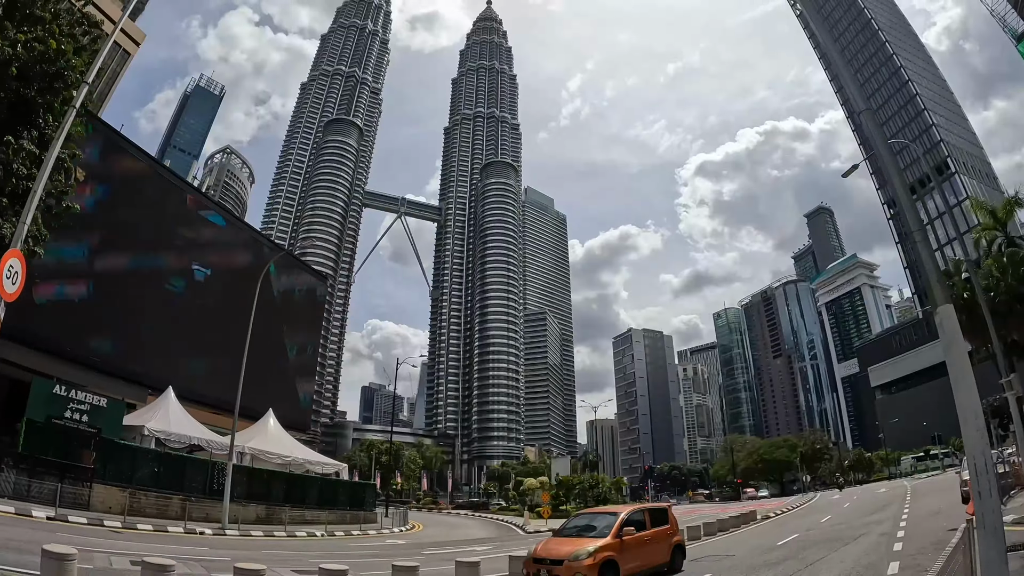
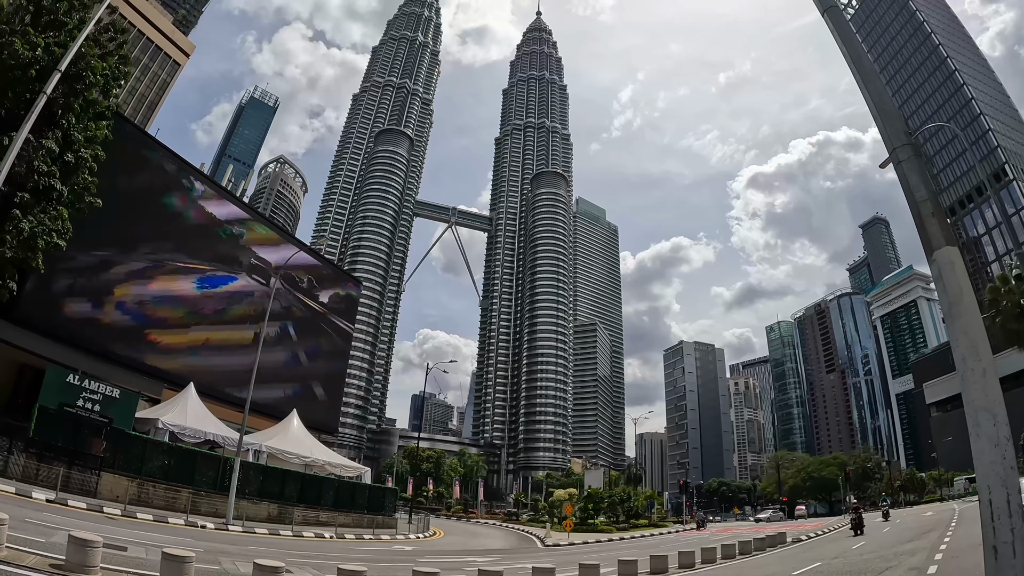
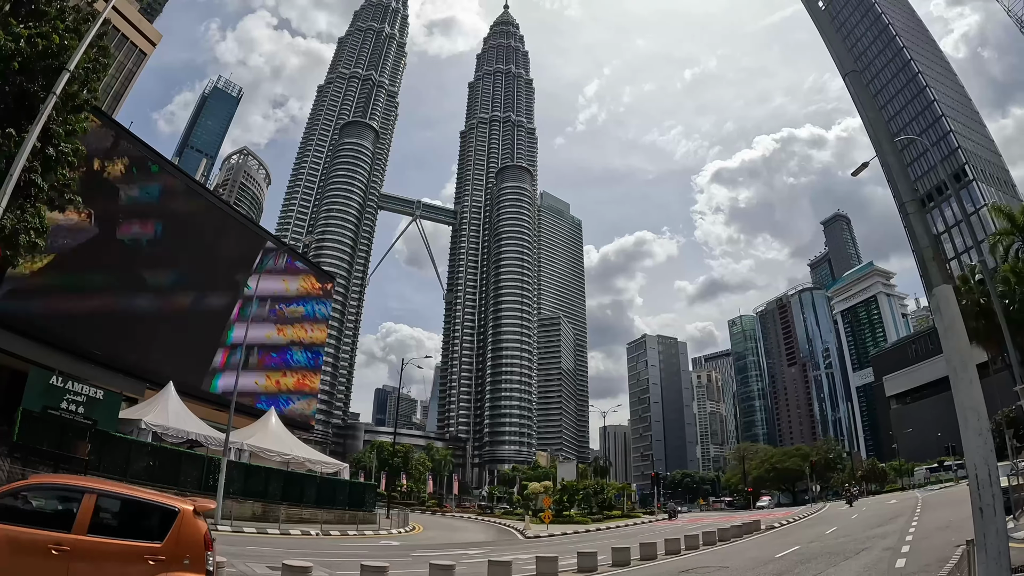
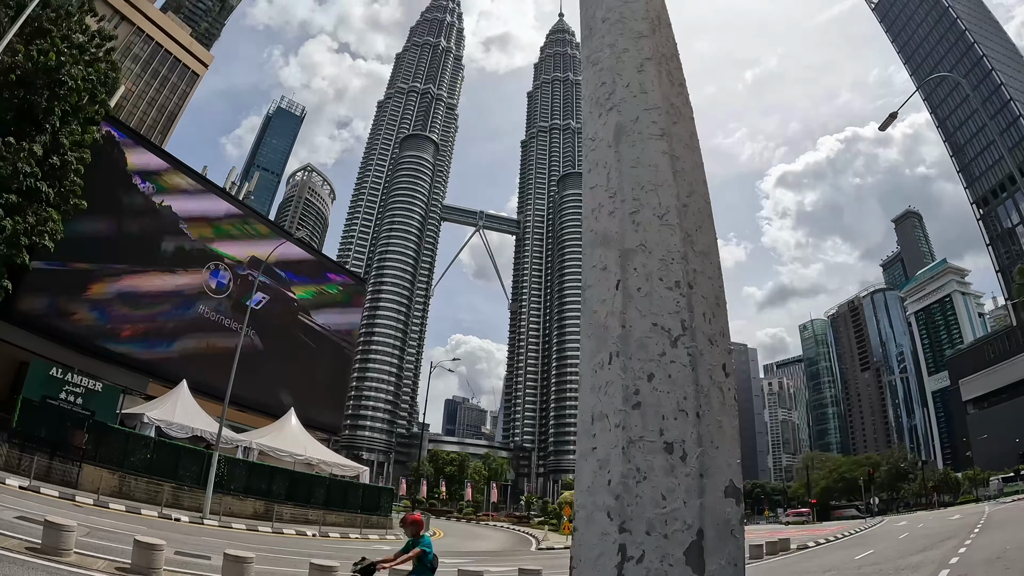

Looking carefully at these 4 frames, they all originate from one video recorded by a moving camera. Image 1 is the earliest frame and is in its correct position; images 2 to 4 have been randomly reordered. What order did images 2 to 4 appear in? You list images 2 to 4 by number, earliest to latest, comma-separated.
3, 2, 4
